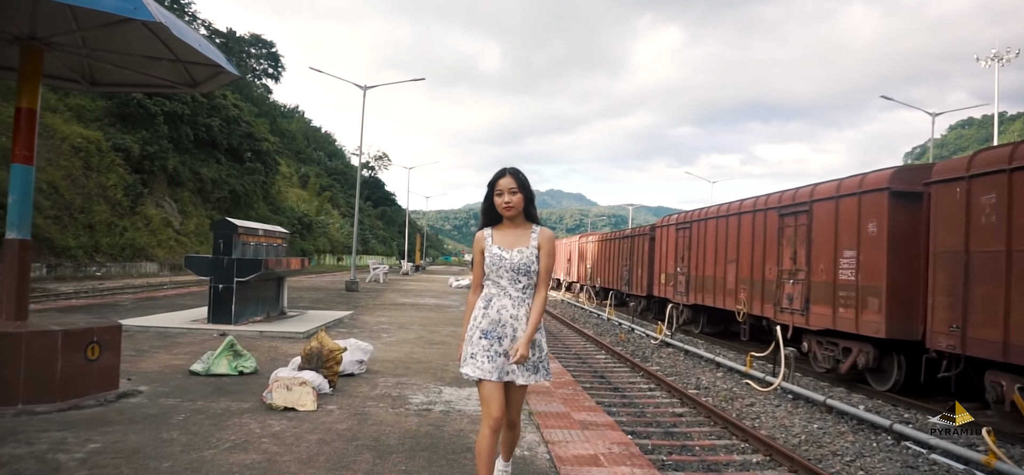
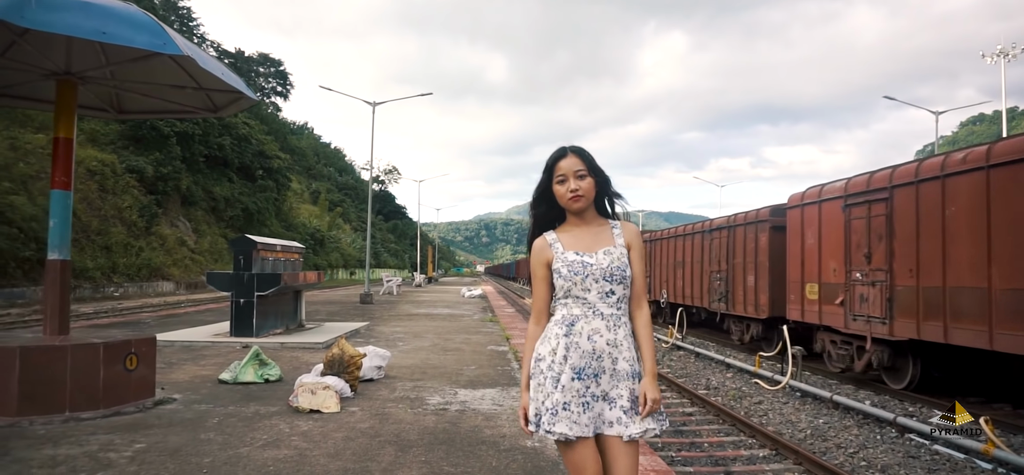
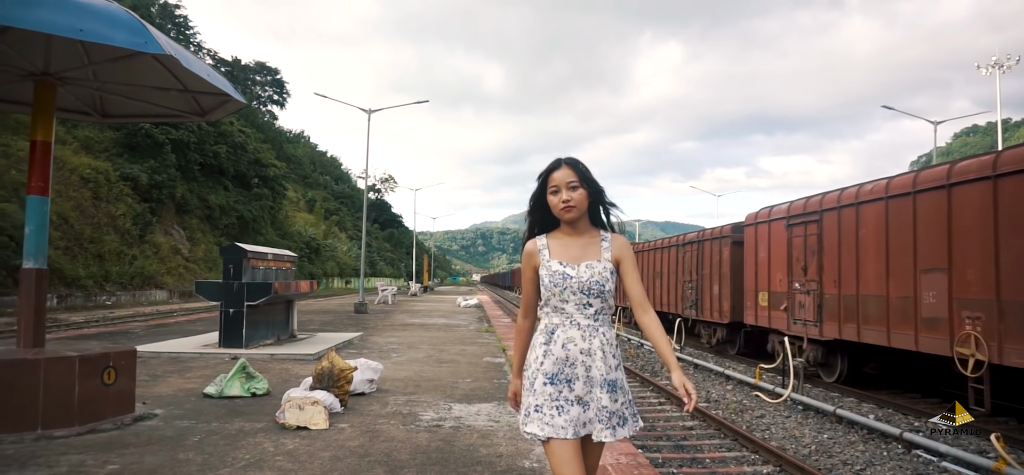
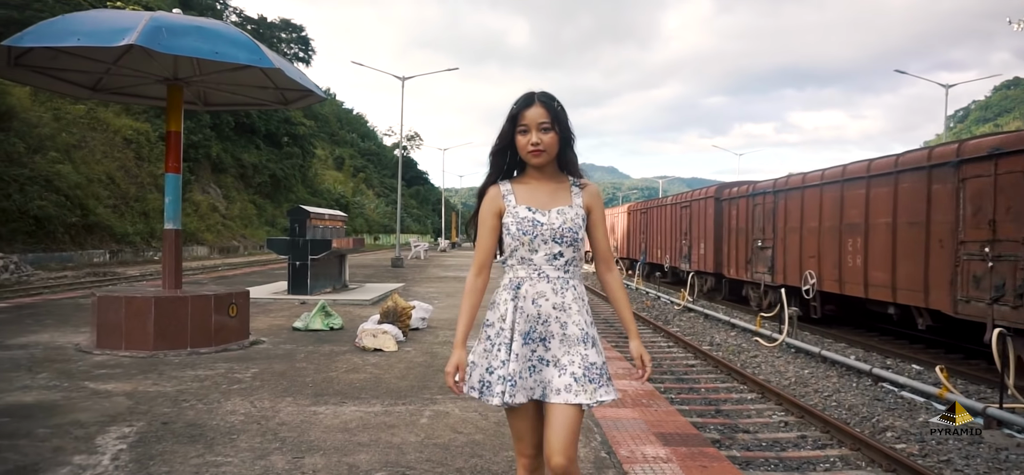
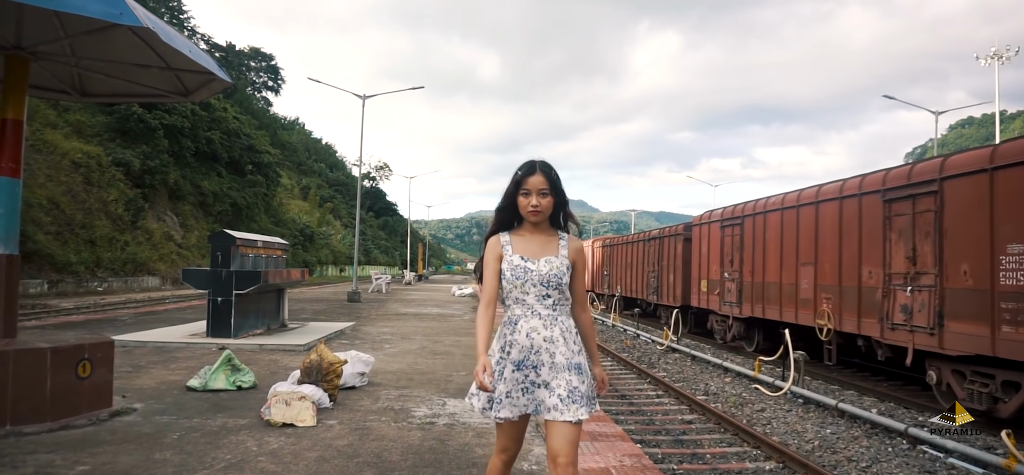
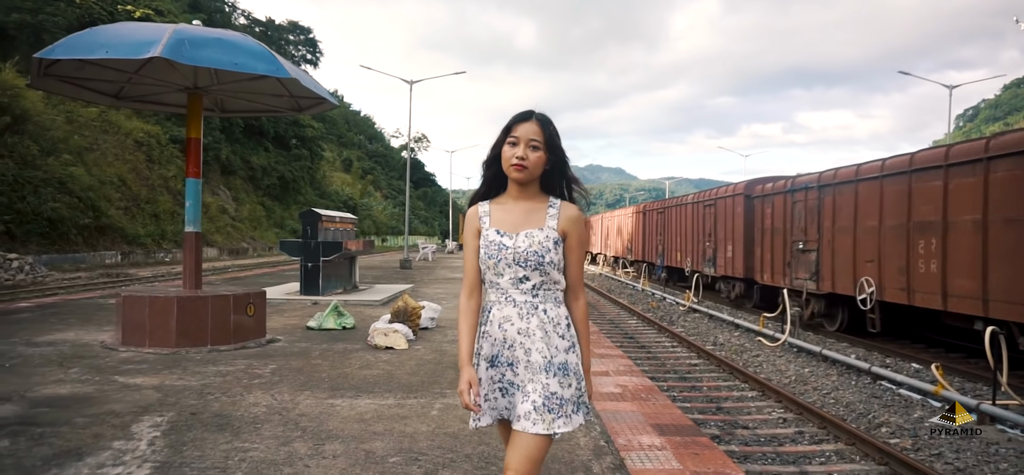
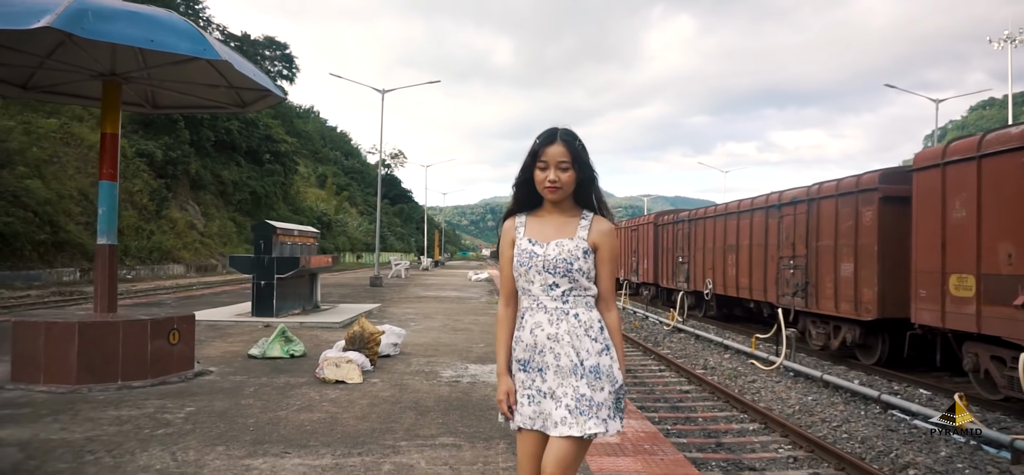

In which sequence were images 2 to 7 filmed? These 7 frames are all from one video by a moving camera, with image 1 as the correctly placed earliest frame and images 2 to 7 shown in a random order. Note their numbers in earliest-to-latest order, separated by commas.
5, 3, 2, 7, 4, 6
